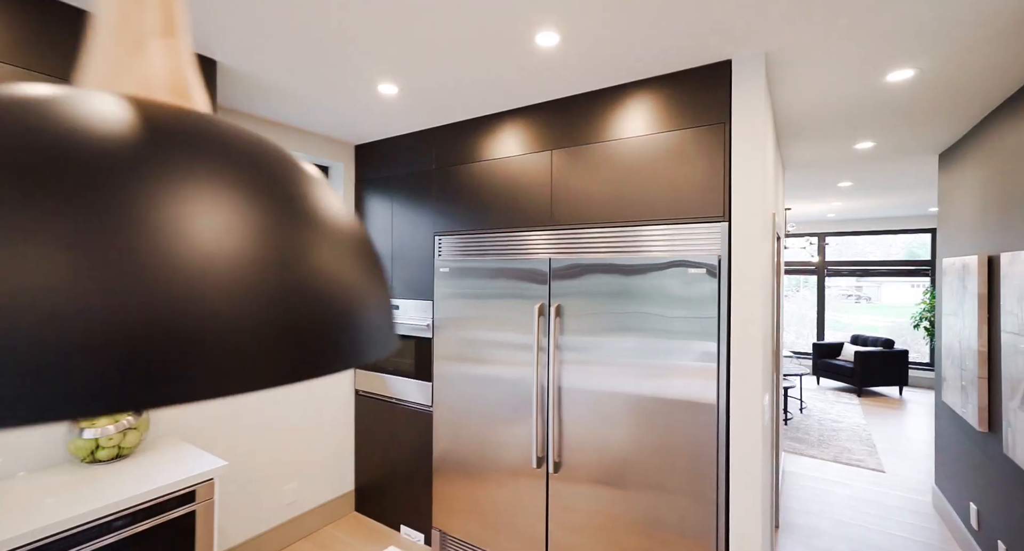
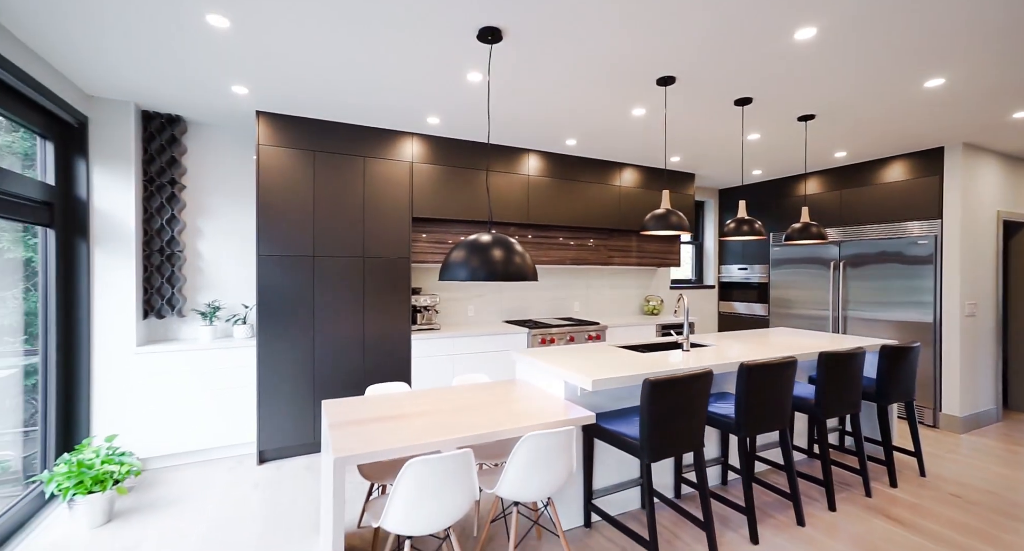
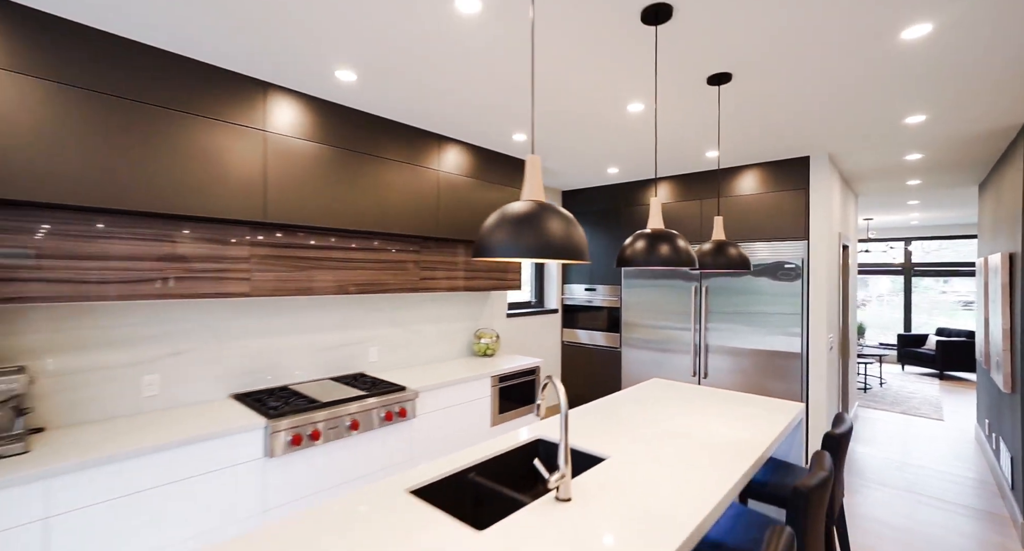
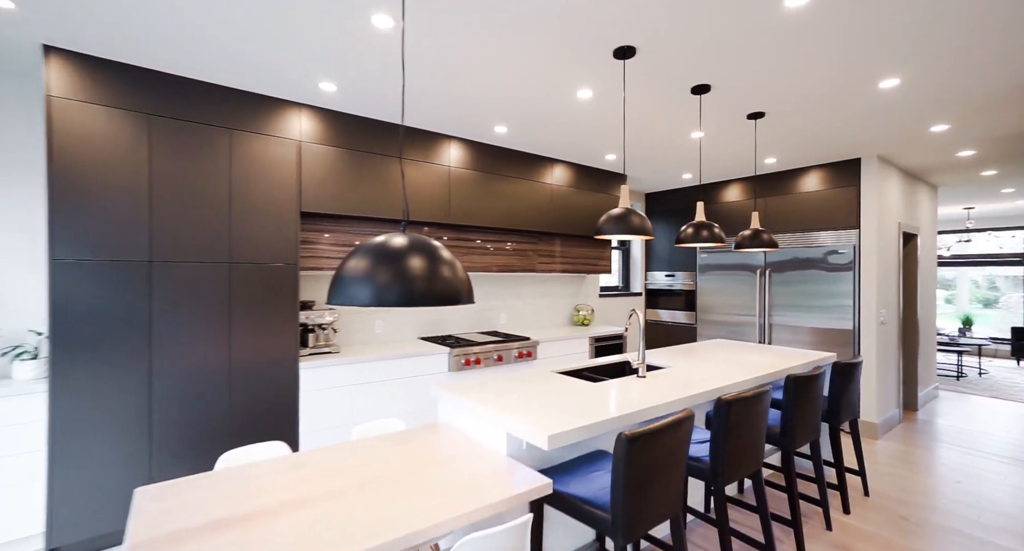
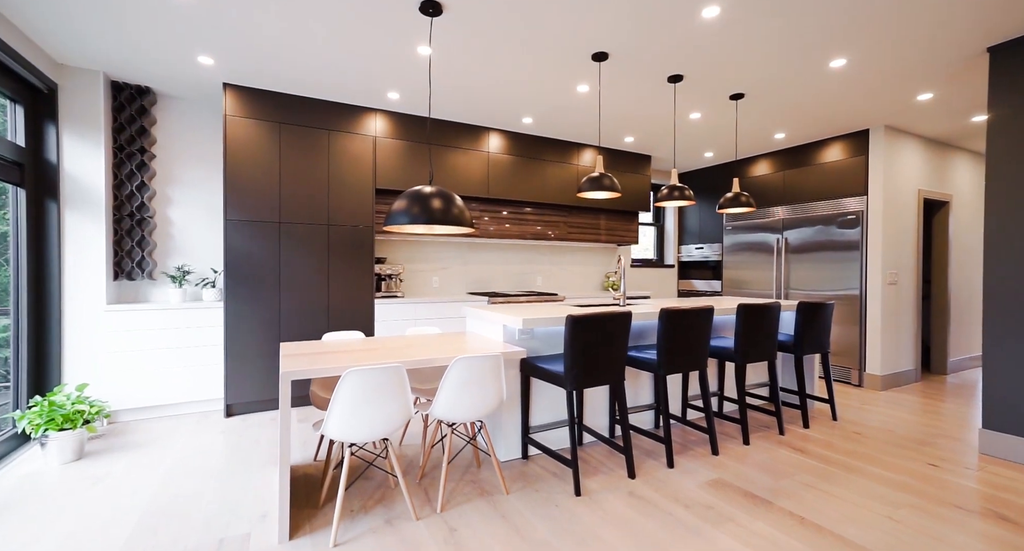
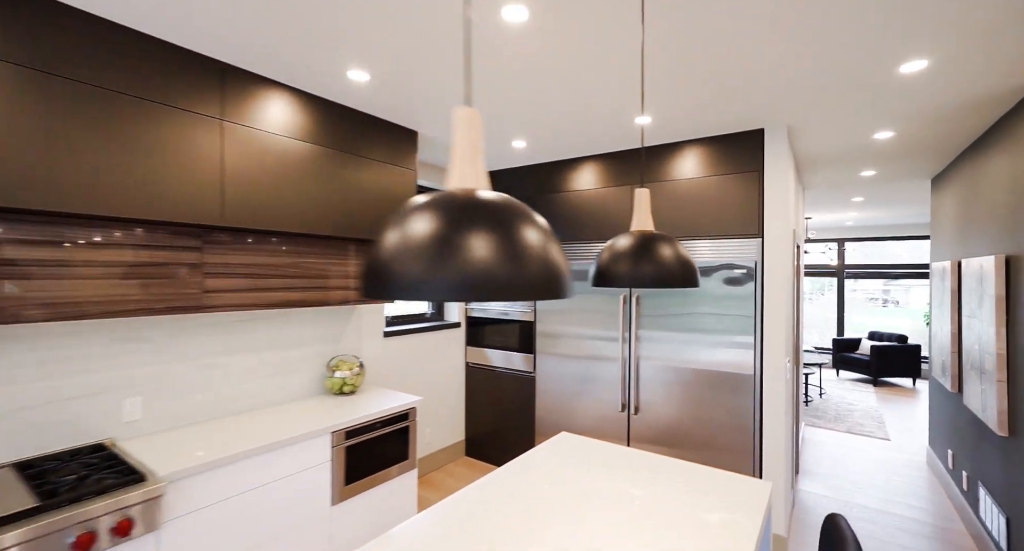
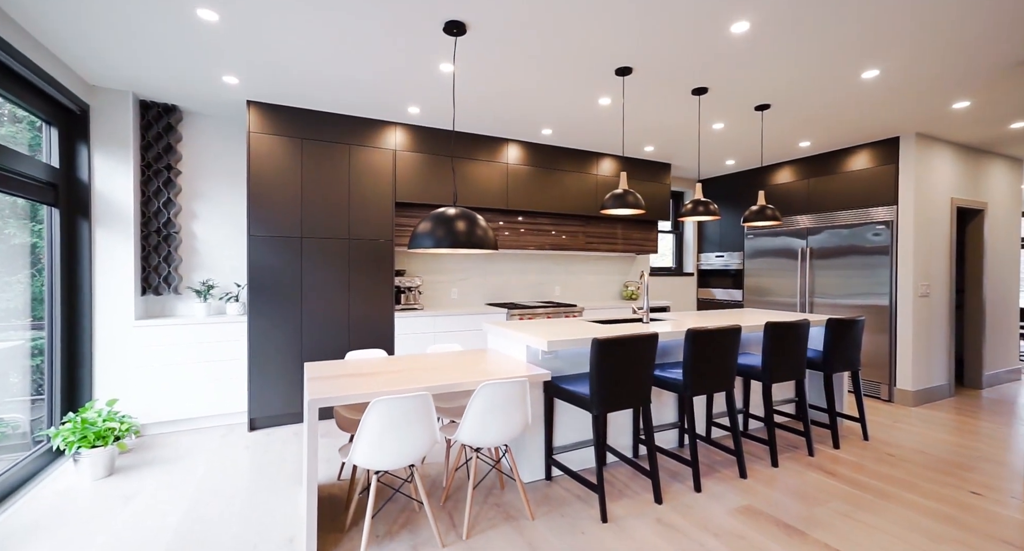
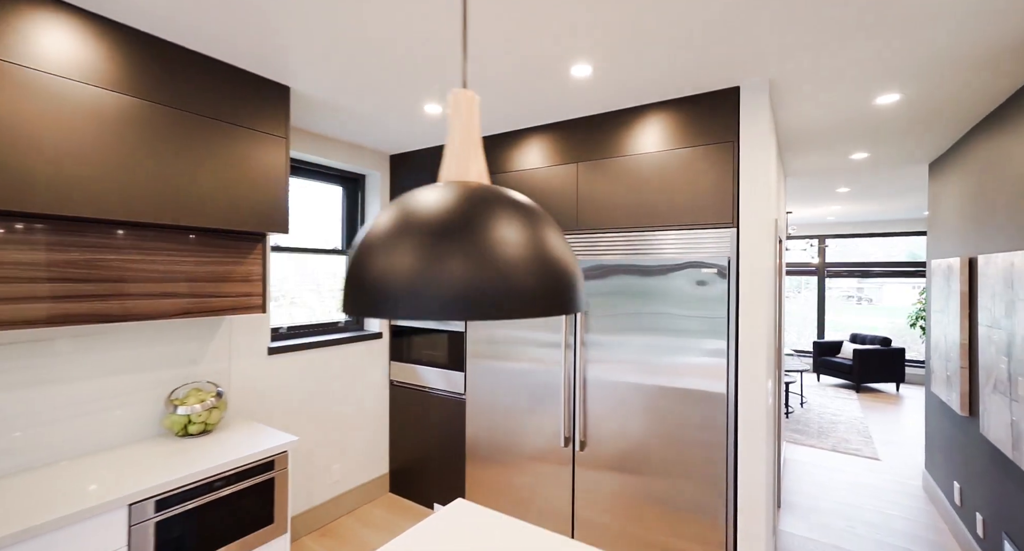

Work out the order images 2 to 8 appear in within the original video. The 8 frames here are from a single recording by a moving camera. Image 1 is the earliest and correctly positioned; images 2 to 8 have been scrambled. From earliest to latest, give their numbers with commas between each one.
8, 6, 3, 4, 2, 7, 5
